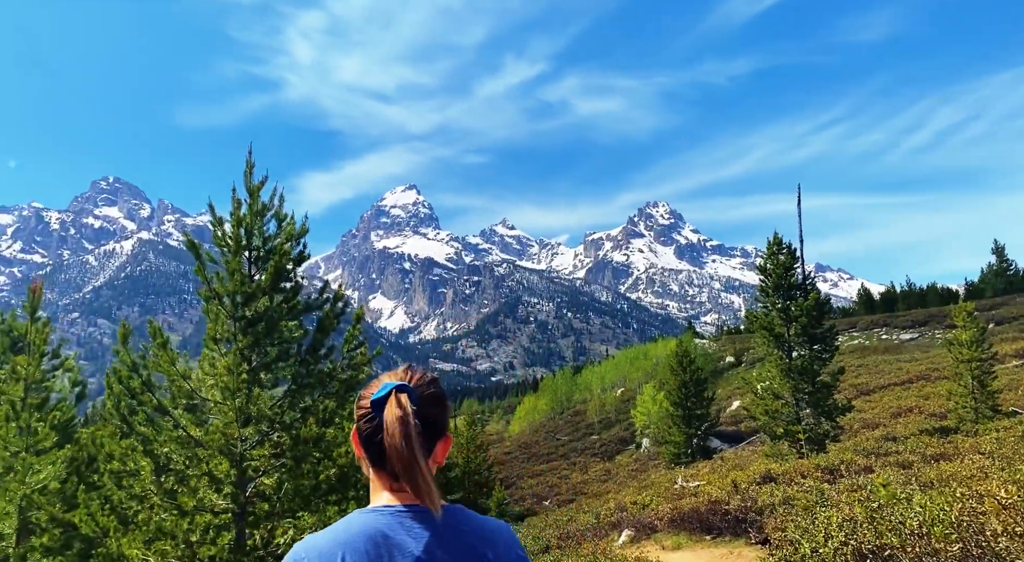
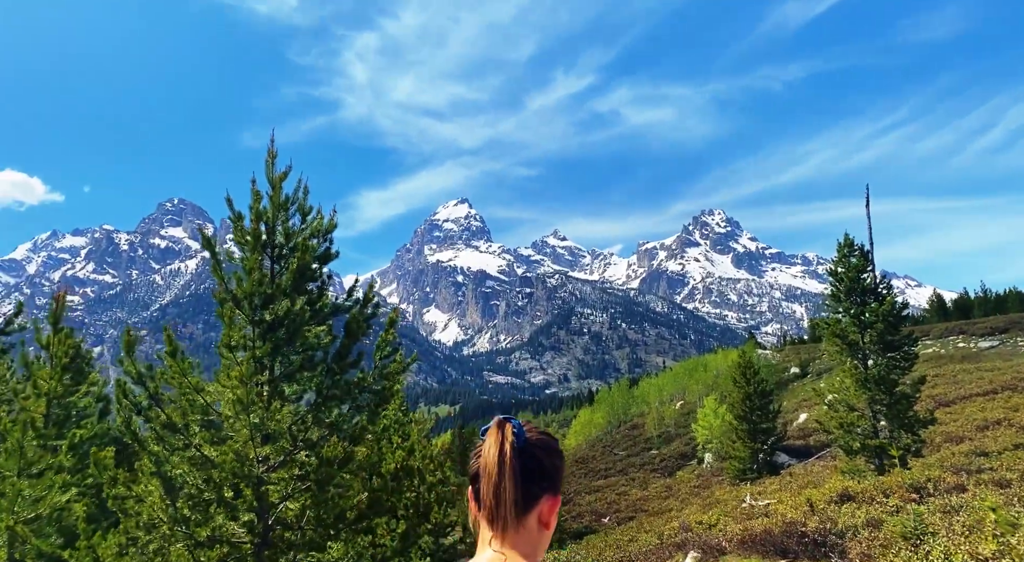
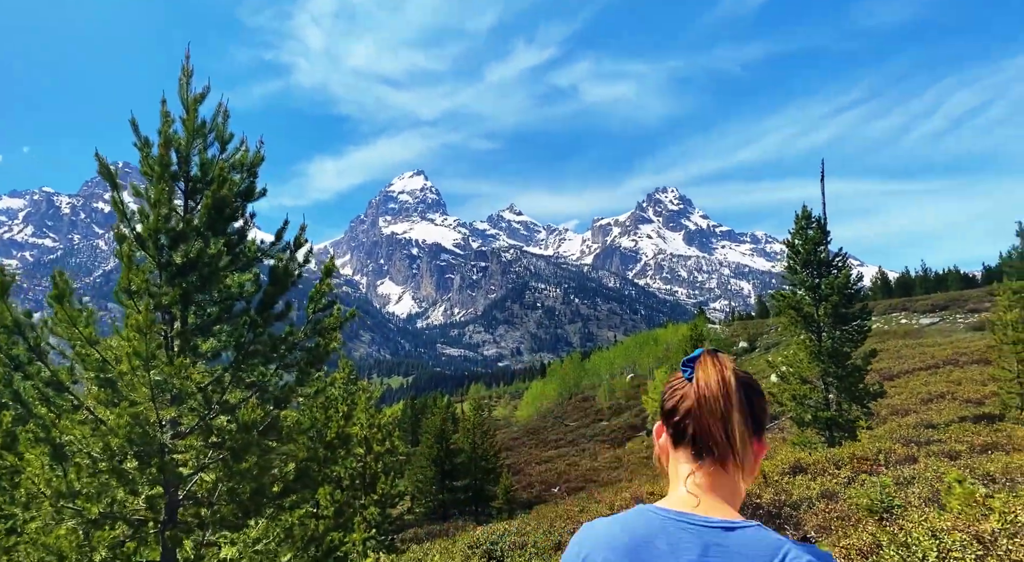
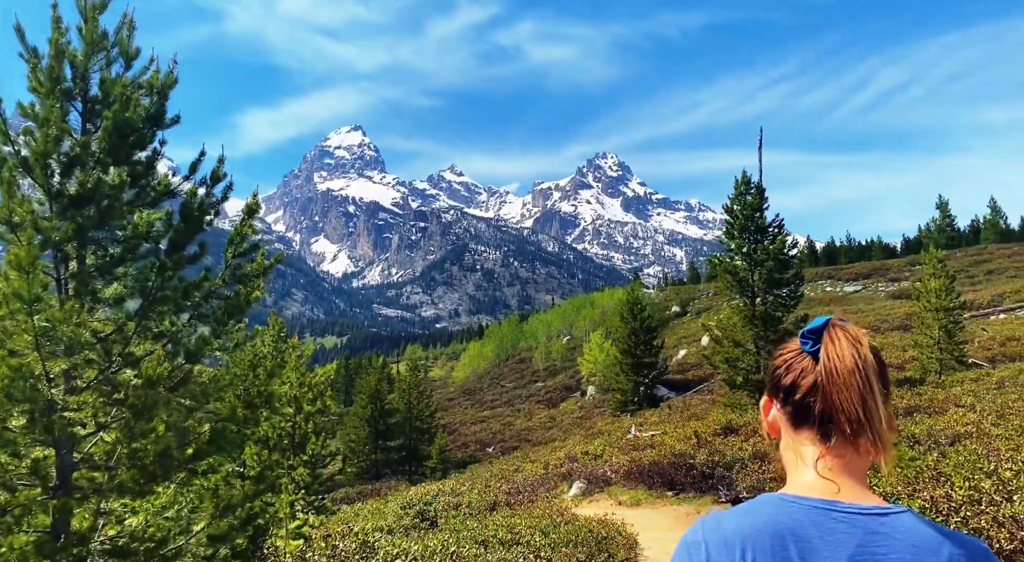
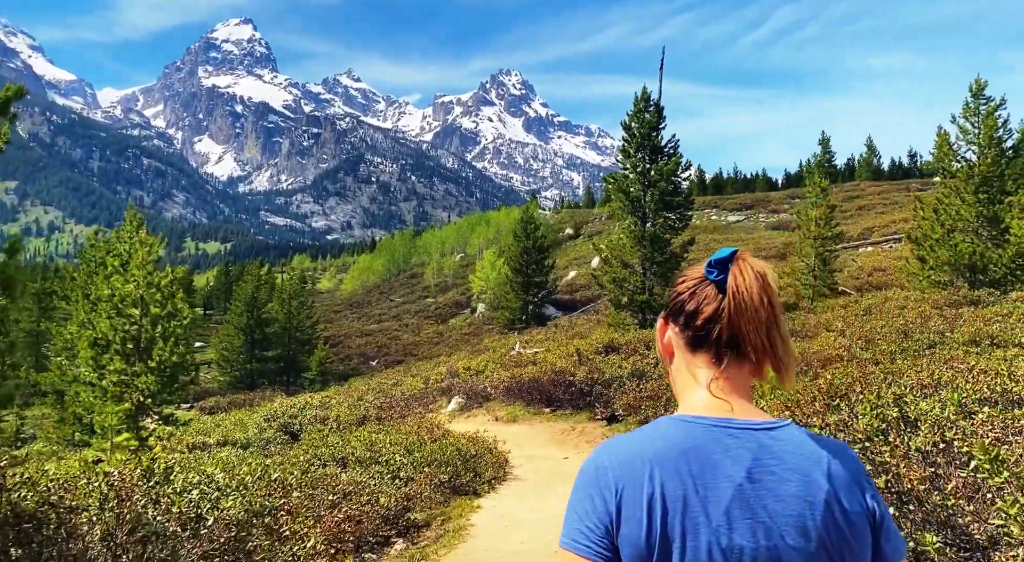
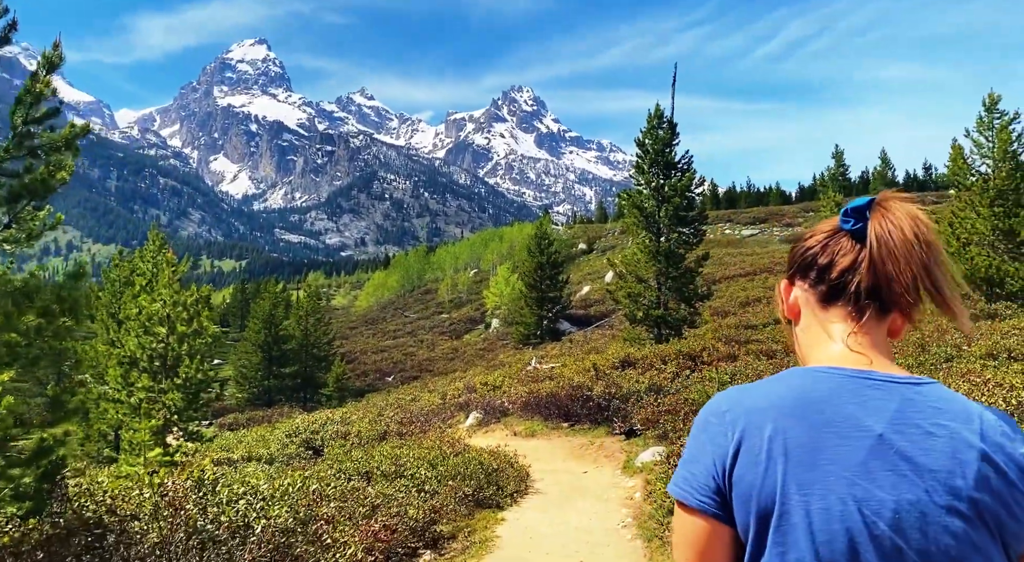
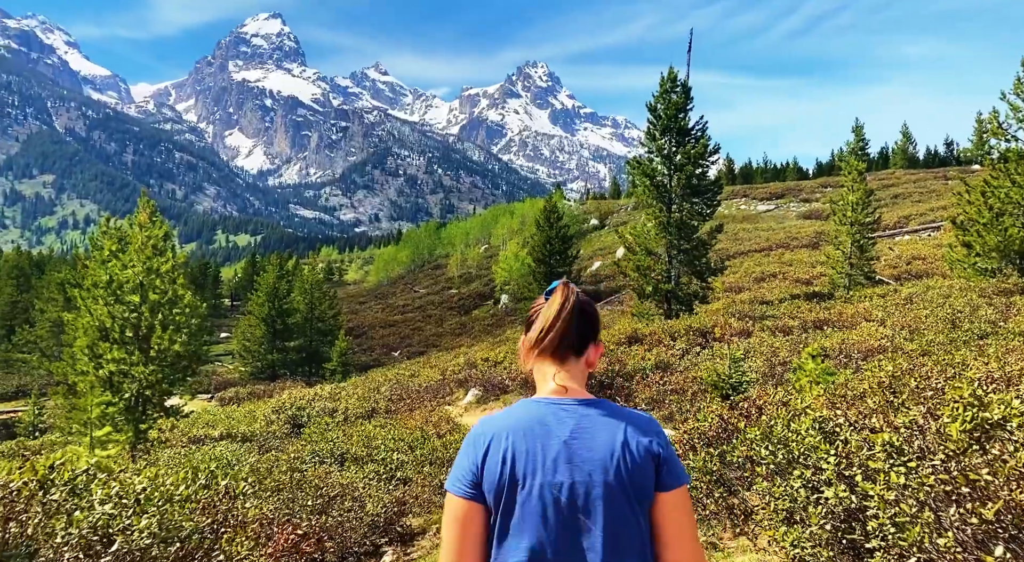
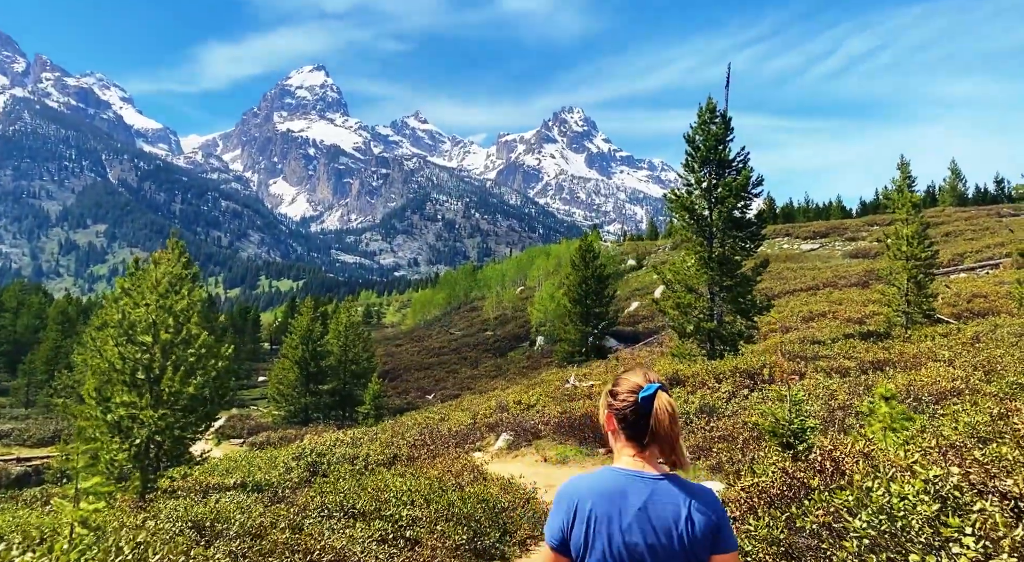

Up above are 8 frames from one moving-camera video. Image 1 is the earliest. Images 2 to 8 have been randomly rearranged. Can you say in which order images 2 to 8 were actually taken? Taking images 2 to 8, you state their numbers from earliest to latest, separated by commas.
2, 3, 4, 6, 5, 7, 8
